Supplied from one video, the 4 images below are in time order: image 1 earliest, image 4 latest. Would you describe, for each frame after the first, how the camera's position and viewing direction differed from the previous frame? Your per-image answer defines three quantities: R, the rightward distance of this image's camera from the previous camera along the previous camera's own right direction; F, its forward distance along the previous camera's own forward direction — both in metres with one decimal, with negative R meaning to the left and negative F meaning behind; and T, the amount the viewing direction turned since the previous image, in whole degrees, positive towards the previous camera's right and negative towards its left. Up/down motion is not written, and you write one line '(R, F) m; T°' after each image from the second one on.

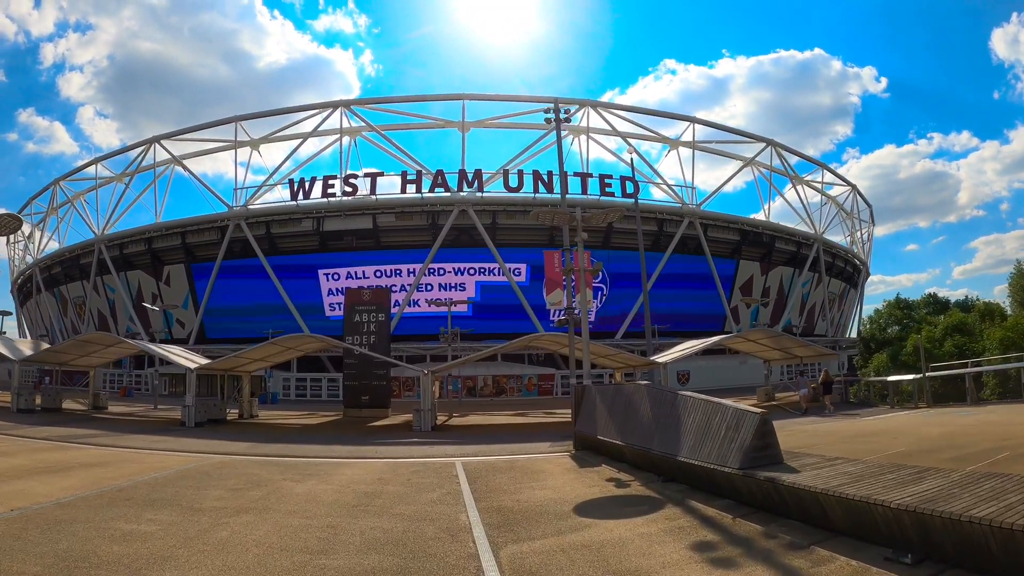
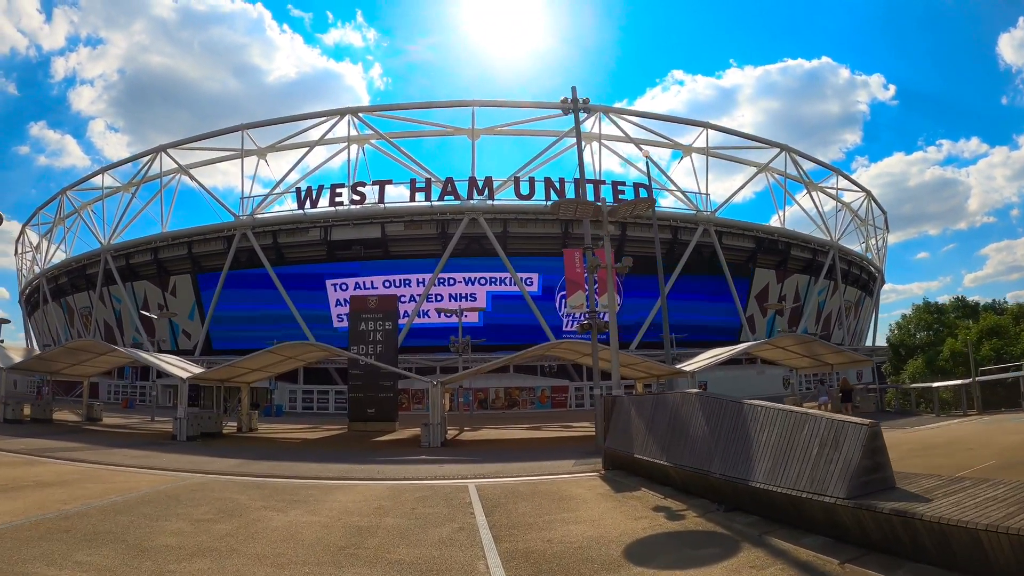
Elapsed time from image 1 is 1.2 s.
(-0.2, +1.8) m; -1°
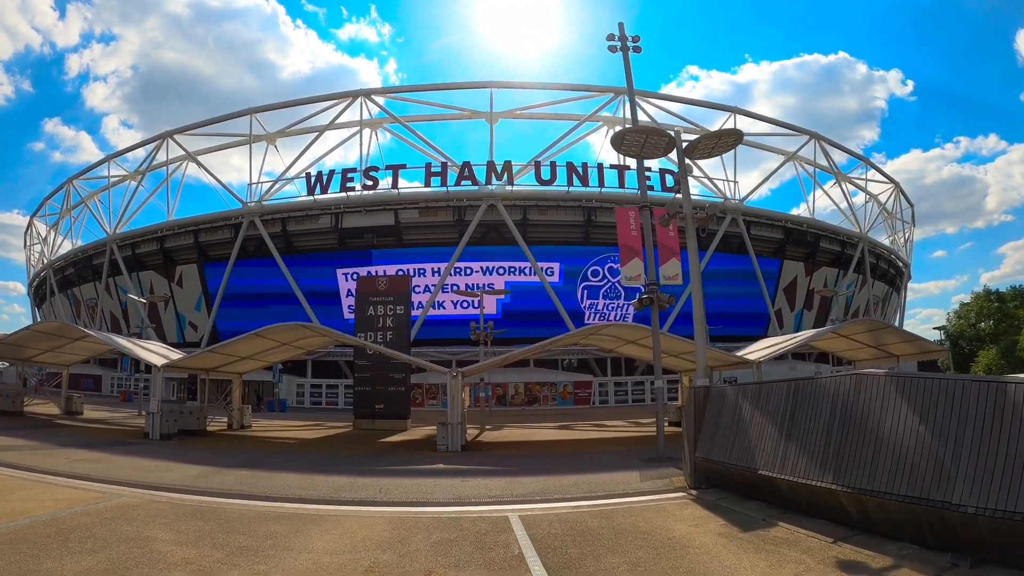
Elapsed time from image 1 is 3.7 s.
(-0.7, +3.6) m; -1°
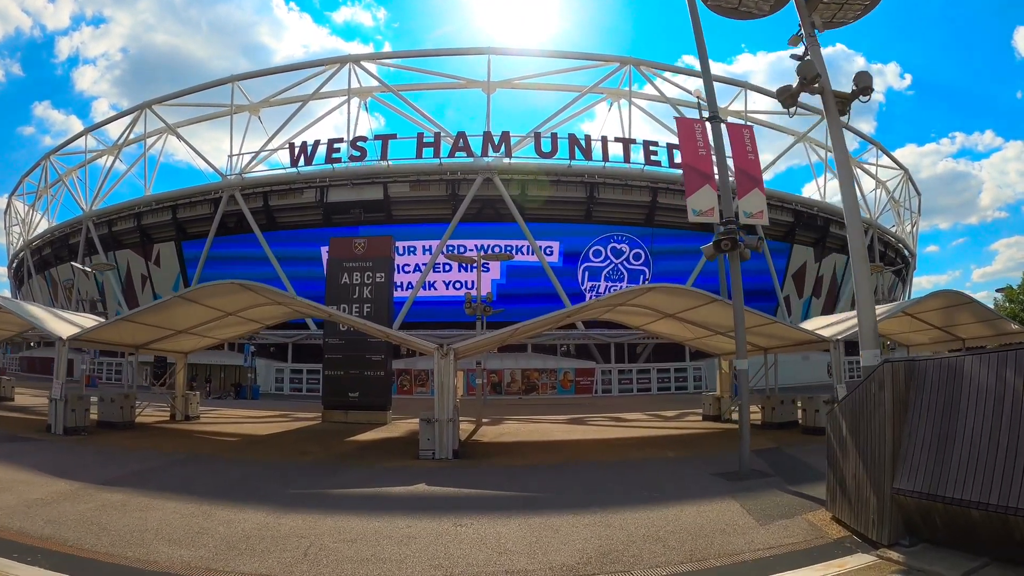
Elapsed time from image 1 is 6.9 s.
(-0.4, +4.3) m; 0°
